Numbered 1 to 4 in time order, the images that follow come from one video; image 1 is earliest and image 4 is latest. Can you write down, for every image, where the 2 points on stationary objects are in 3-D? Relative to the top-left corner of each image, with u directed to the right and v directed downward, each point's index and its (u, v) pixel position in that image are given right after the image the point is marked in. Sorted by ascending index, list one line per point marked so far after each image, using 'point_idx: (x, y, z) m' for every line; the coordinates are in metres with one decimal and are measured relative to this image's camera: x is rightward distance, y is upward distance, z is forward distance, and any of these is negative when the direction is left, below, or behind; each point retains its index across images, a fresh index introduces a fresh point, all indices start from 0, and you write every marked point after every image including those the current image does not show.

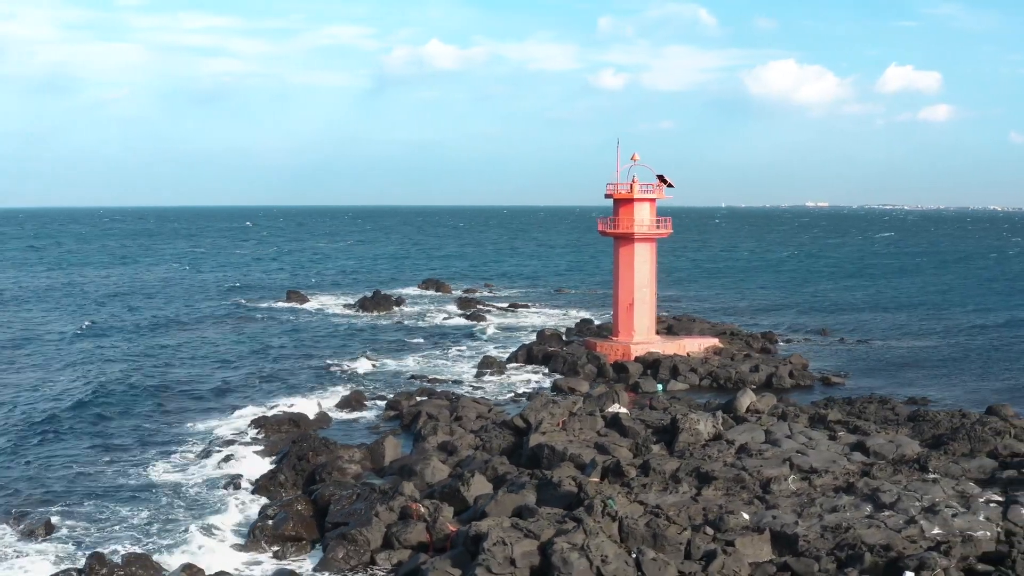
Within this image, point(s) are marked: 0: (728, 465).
0: (+3.4, -2.8, +15.2) m
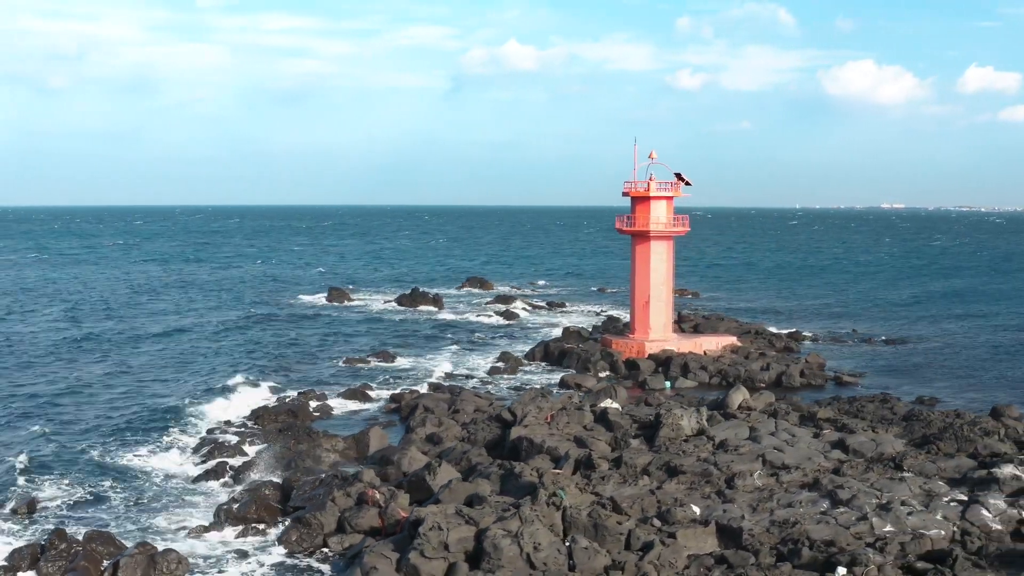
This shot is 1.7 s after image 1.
0: (+3.0, -2.7, +15.1) m
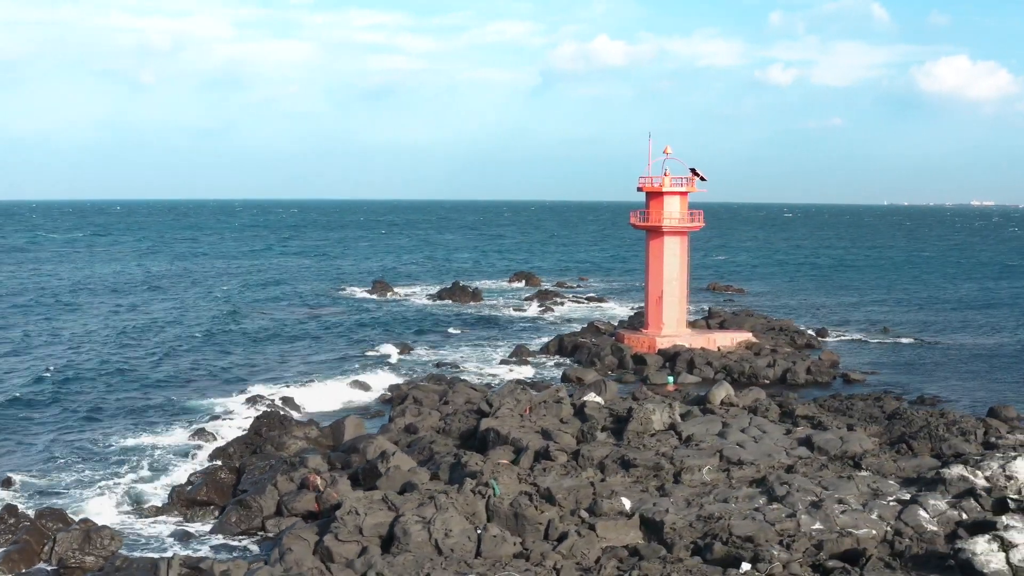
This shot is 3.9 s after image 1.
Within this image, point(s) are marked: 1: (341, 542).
0: (+2.3, -2.6, +15.1) m
1: (-1.9, -2.9, +10.9) m
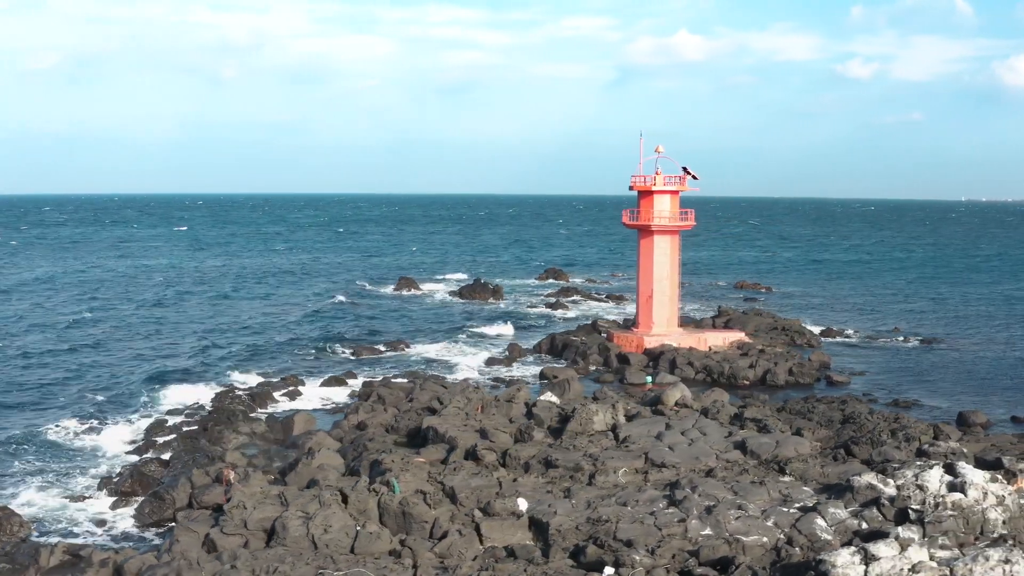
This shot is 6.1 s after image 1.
0: (+1.2, -2.6, +15.0) m
1: (-3.3, -2.9, +11.1) m
